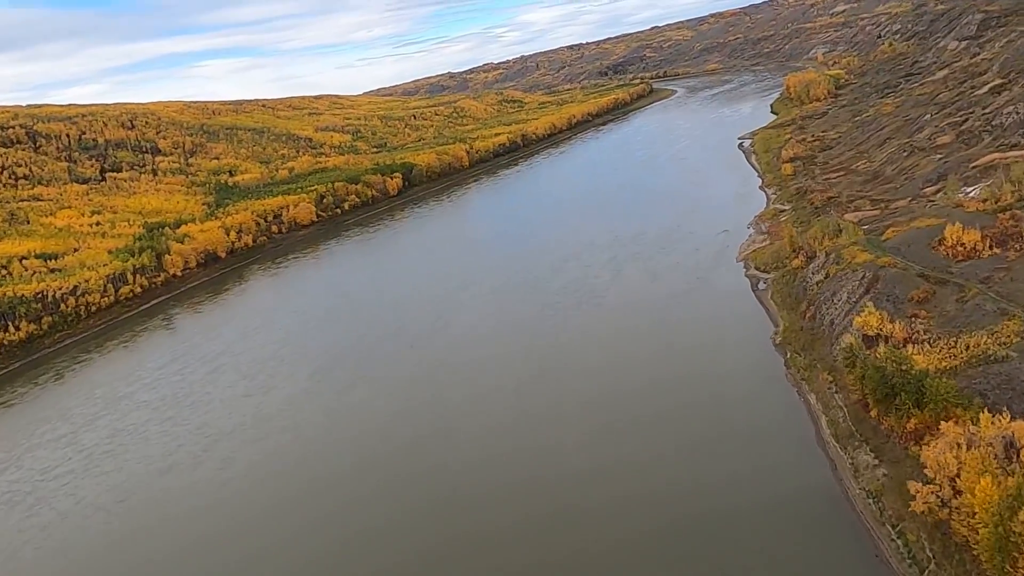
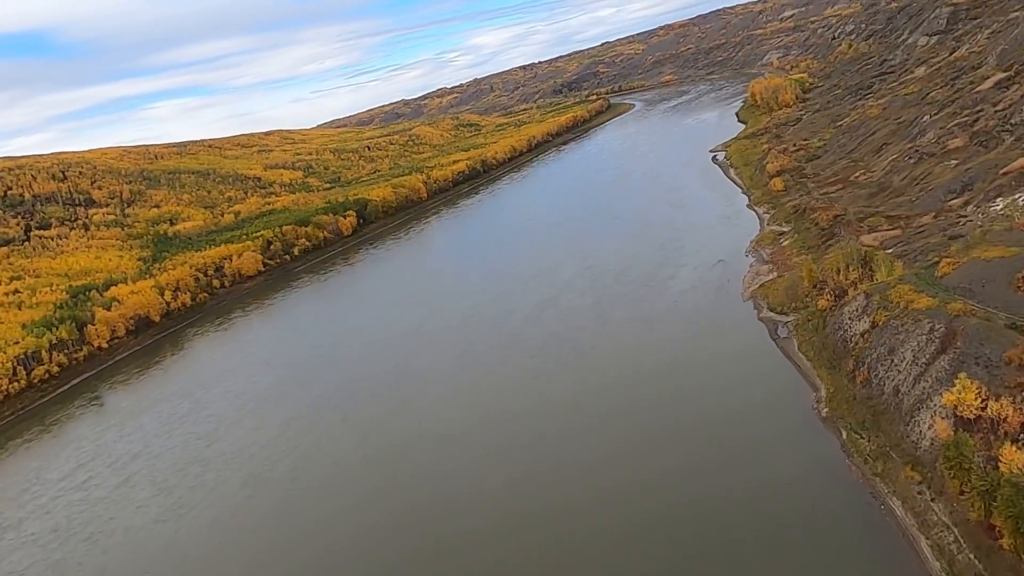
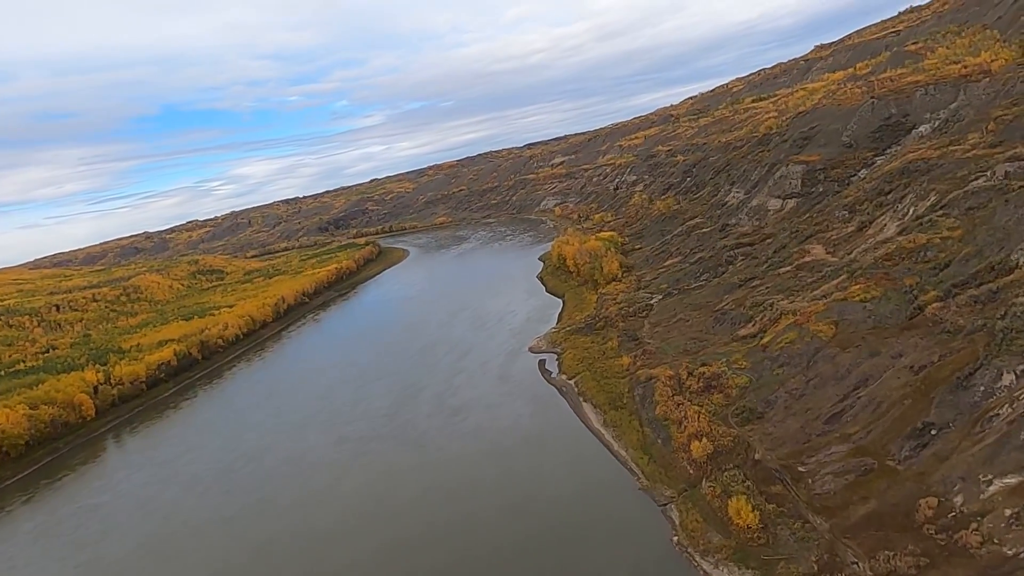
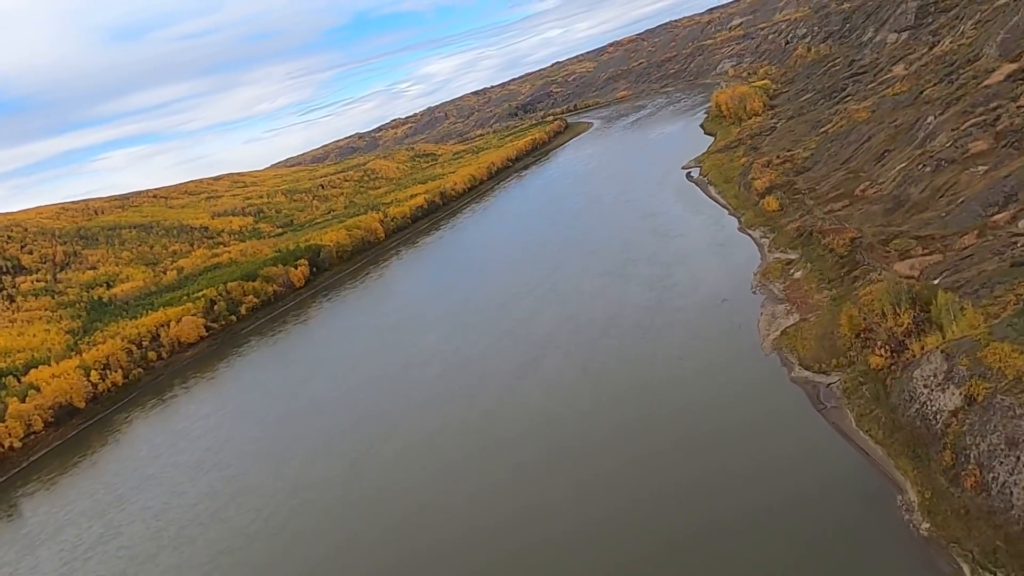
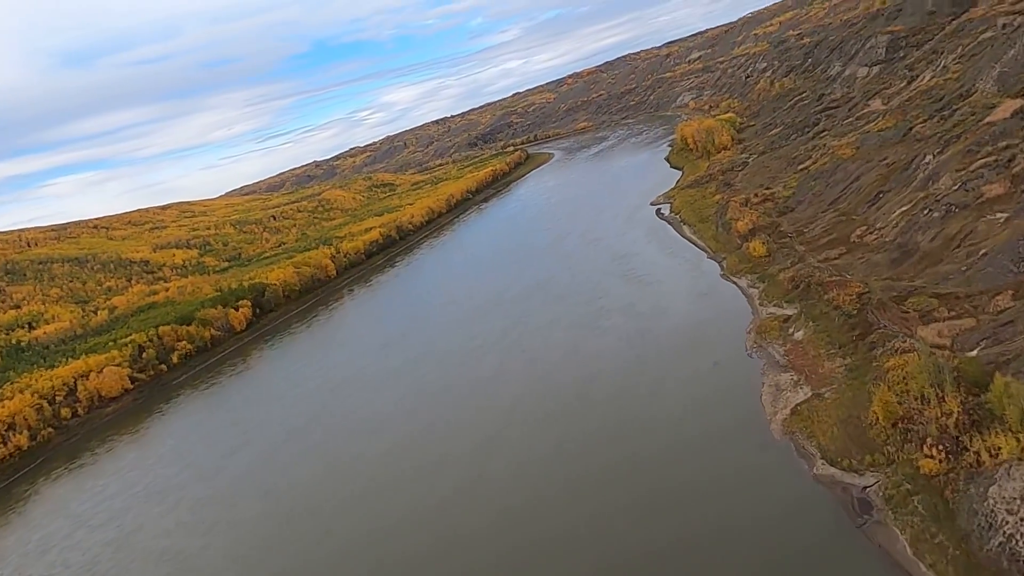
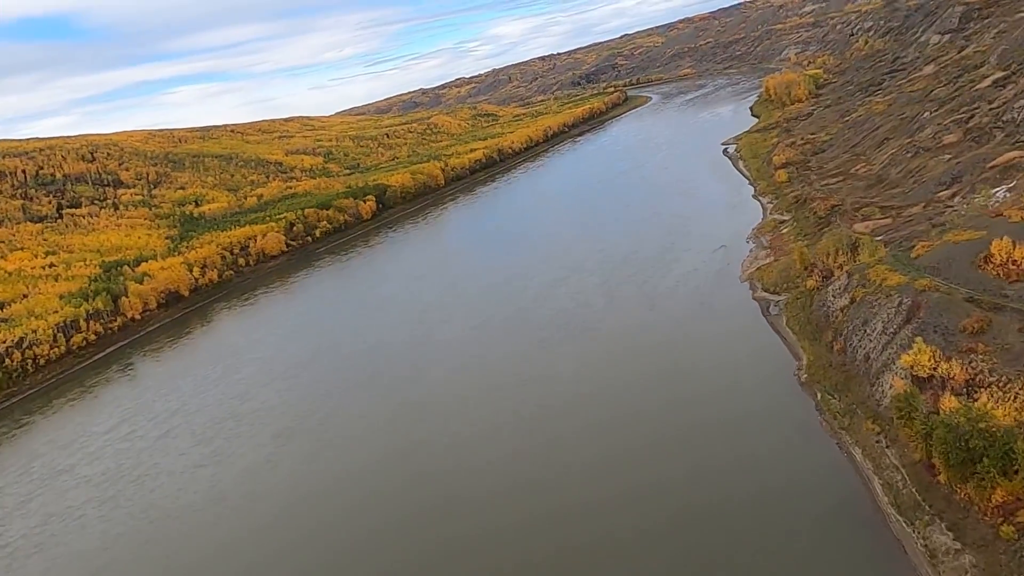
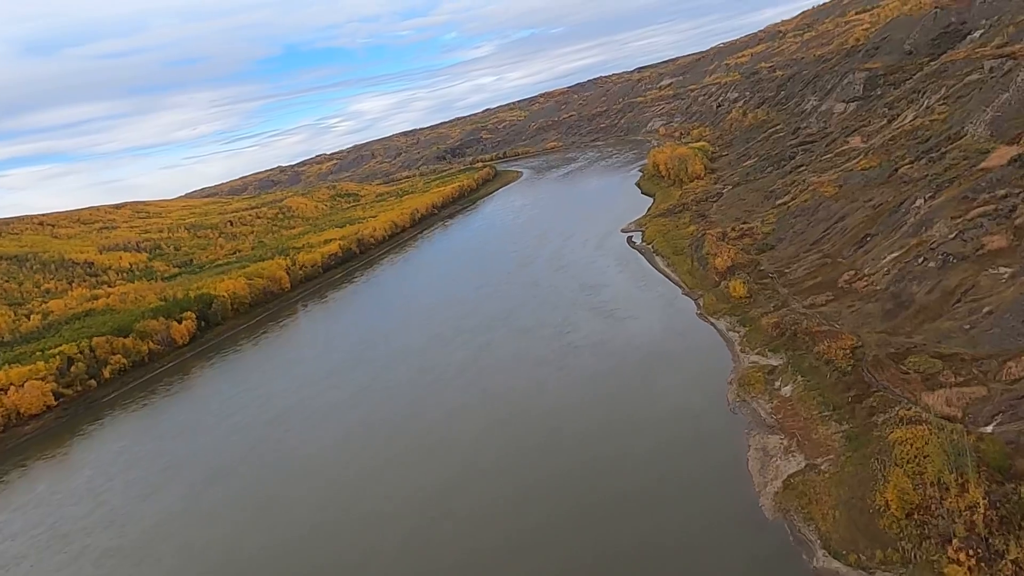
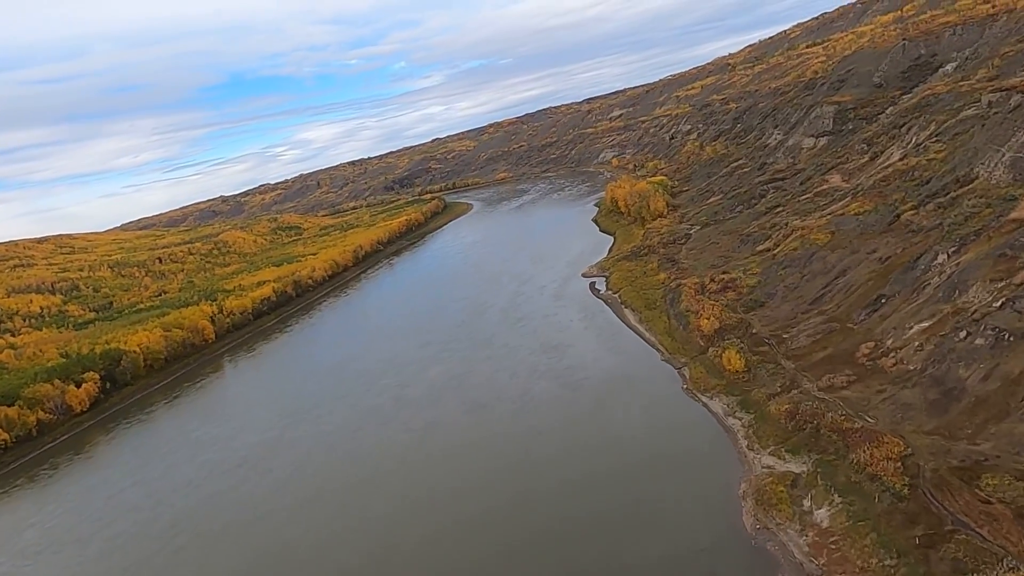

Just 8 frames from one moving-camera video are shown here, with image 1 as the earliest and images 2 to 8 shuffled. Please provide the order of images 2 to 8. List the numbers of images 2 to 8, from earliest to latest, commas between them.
6, 2, 4, 5, 7, 8, 3
